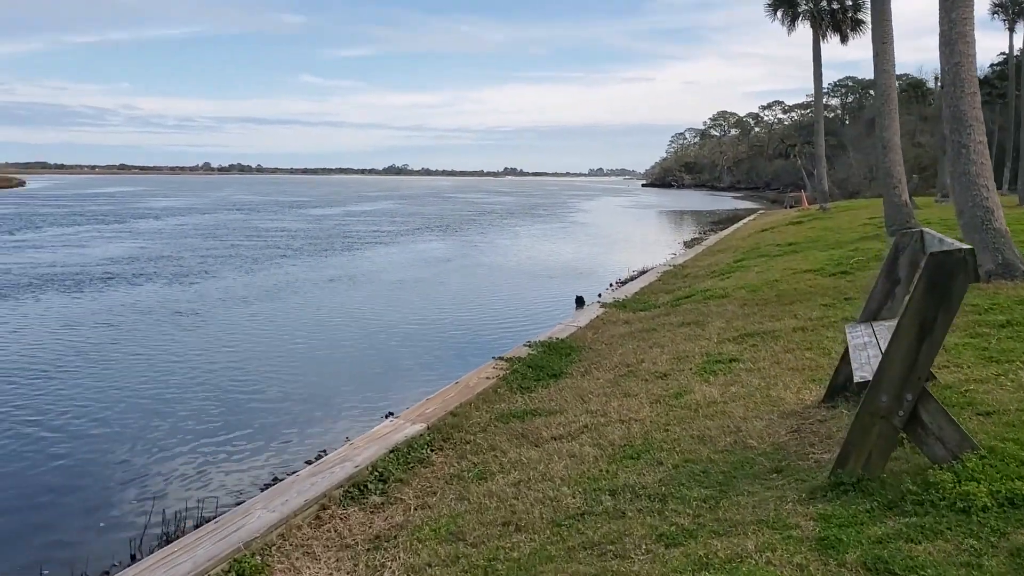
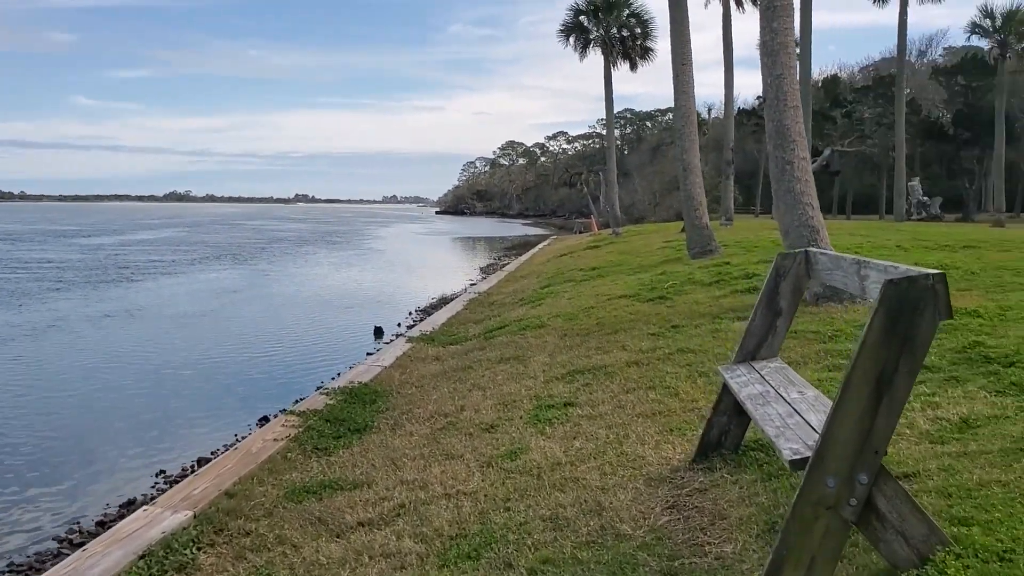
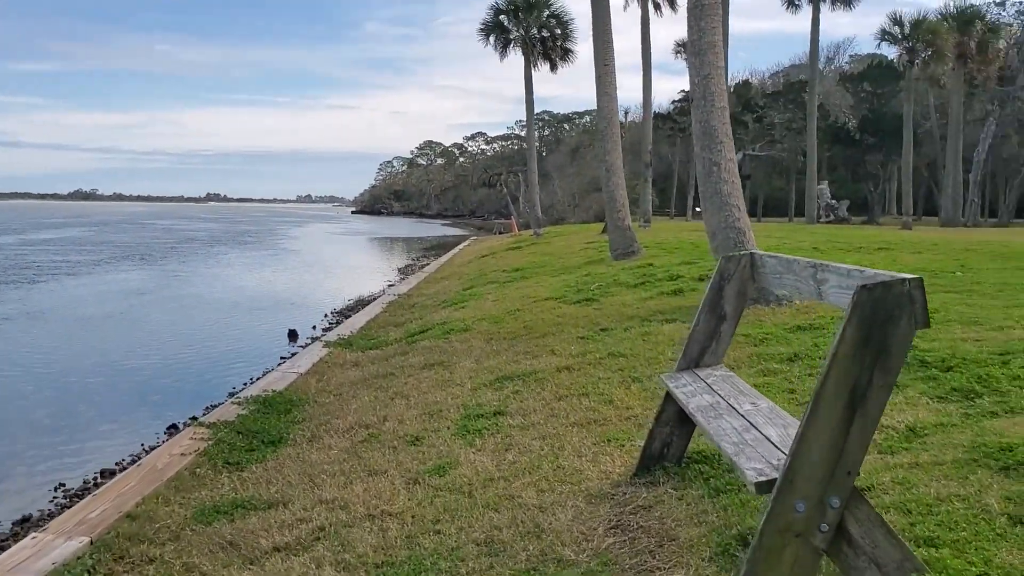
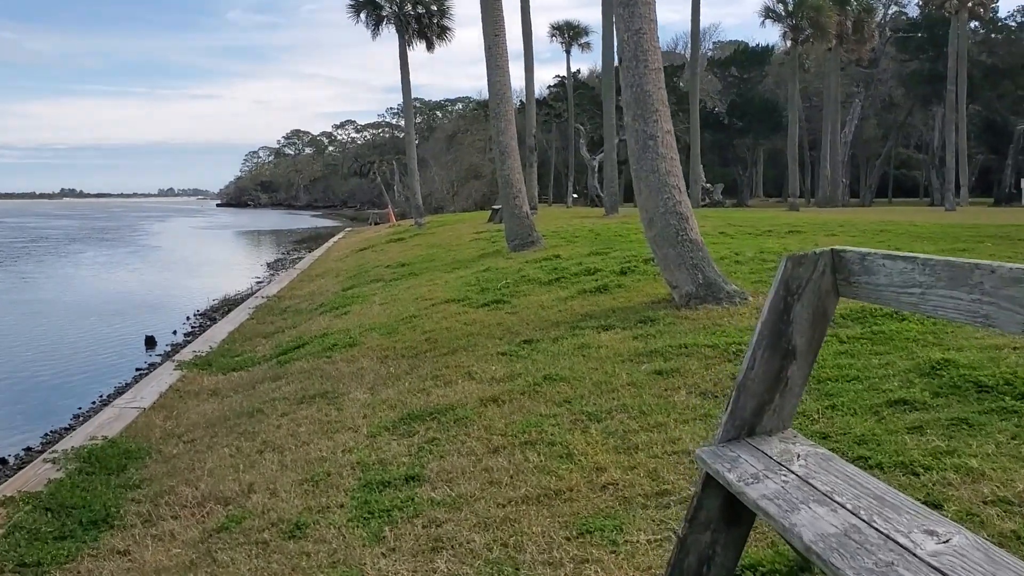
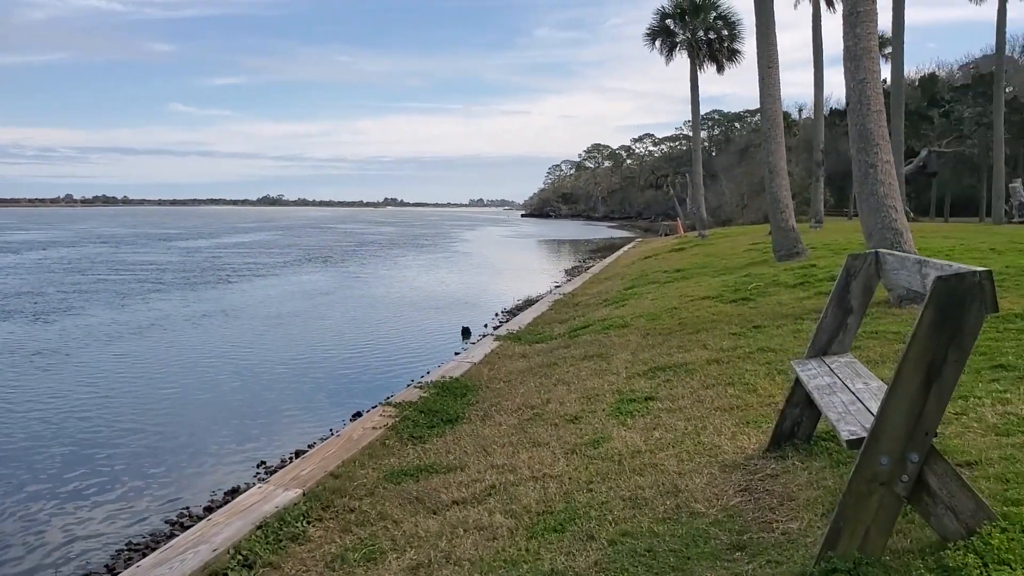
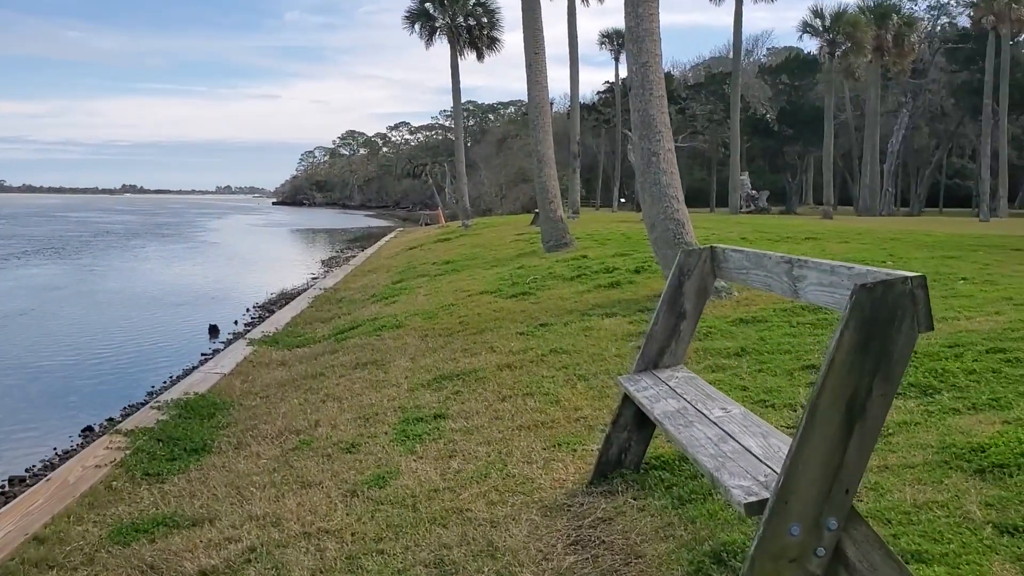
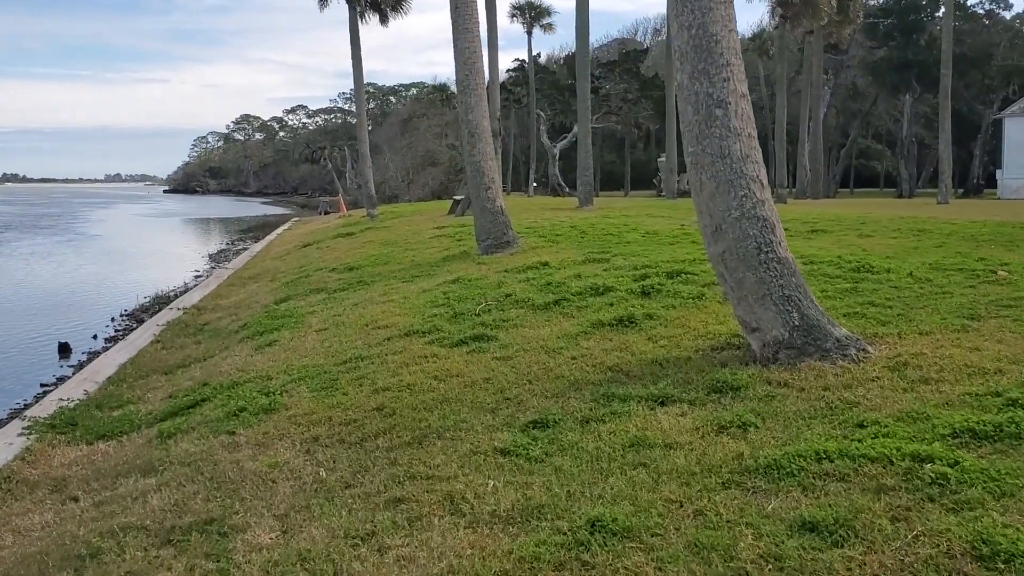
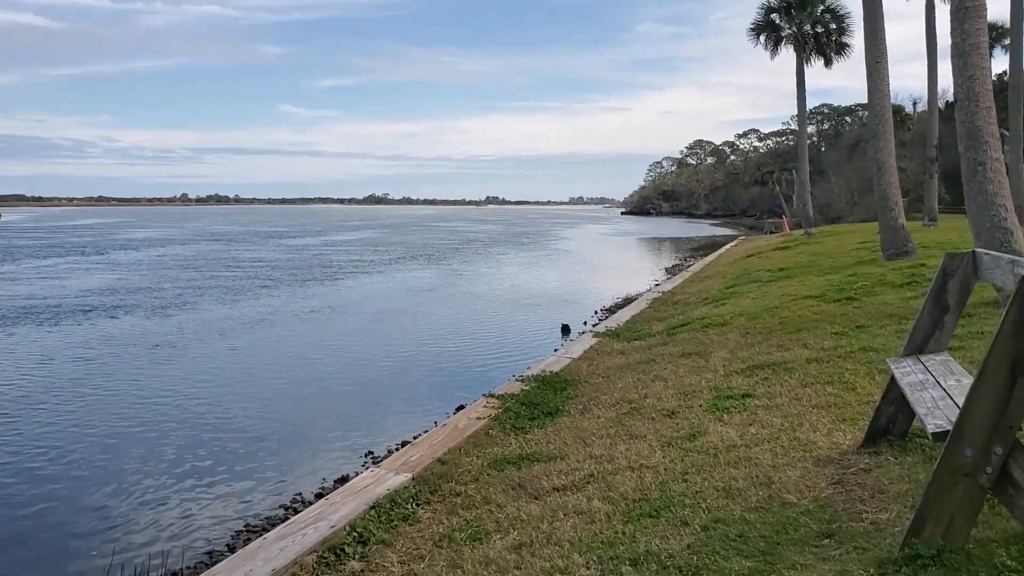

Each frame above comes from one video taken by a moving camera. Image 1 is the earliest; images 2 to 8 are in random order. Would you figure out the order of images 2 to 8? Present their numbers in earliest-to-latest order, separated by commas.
8, 5, 2, 3, 6, 4, 7
